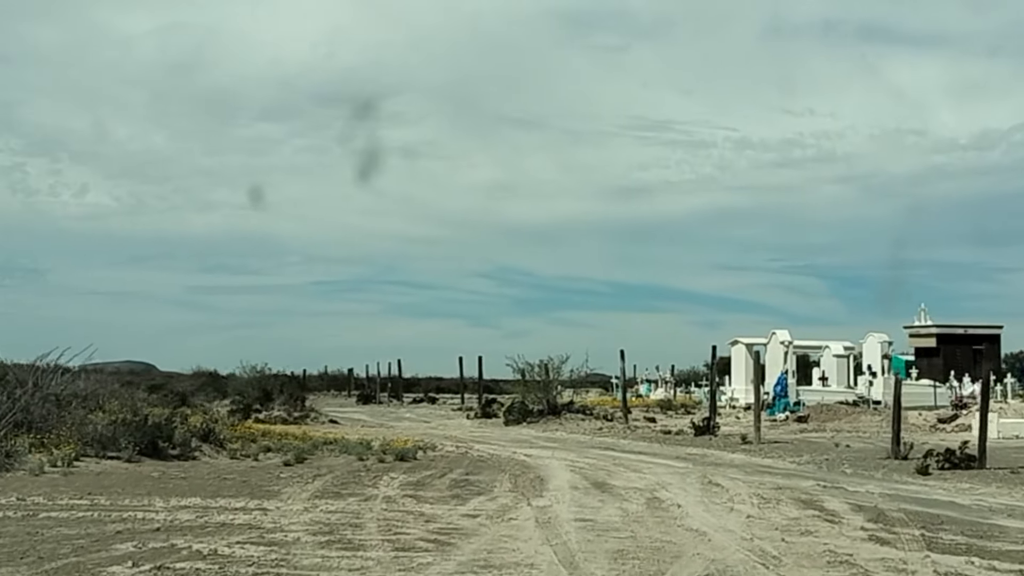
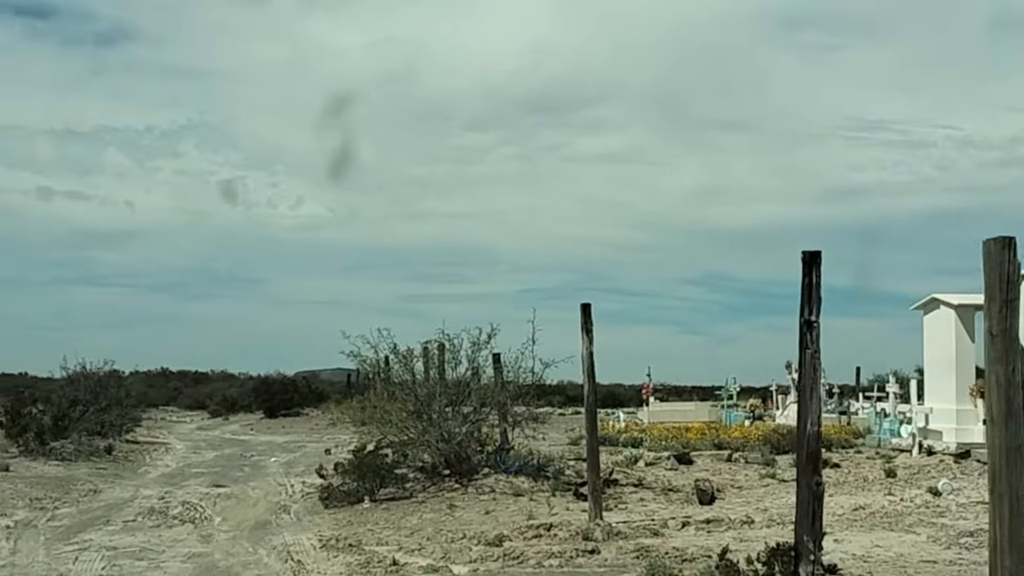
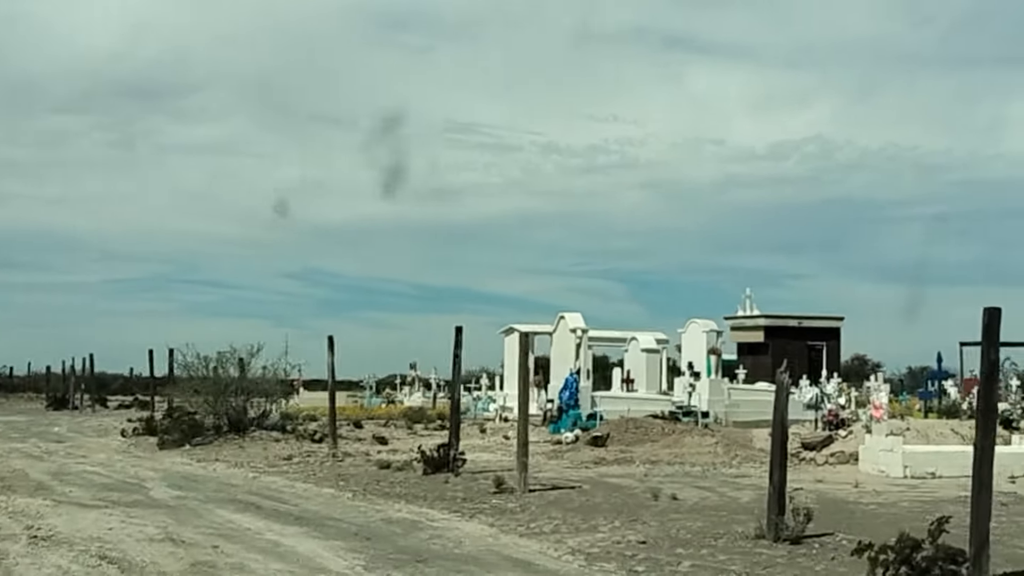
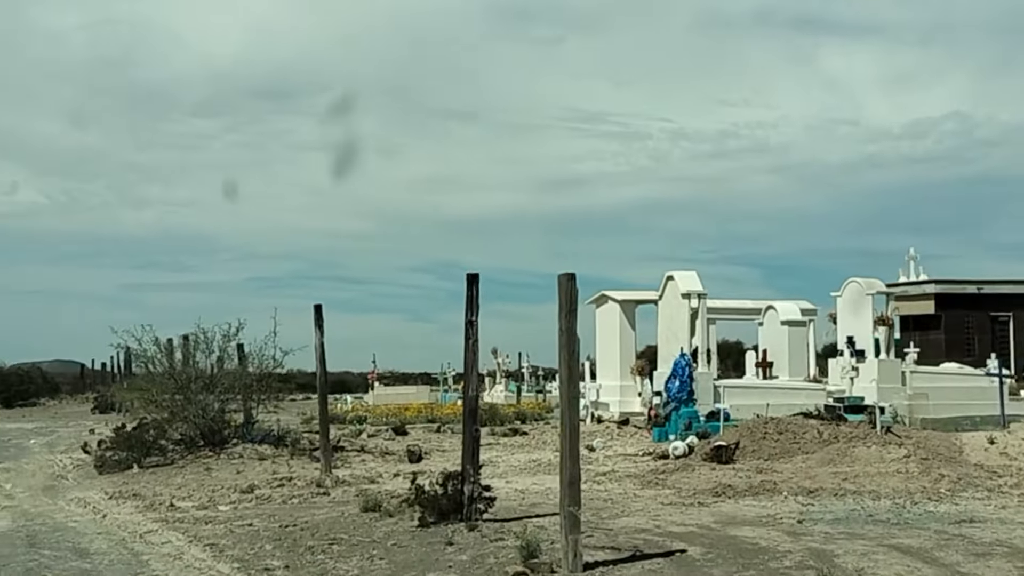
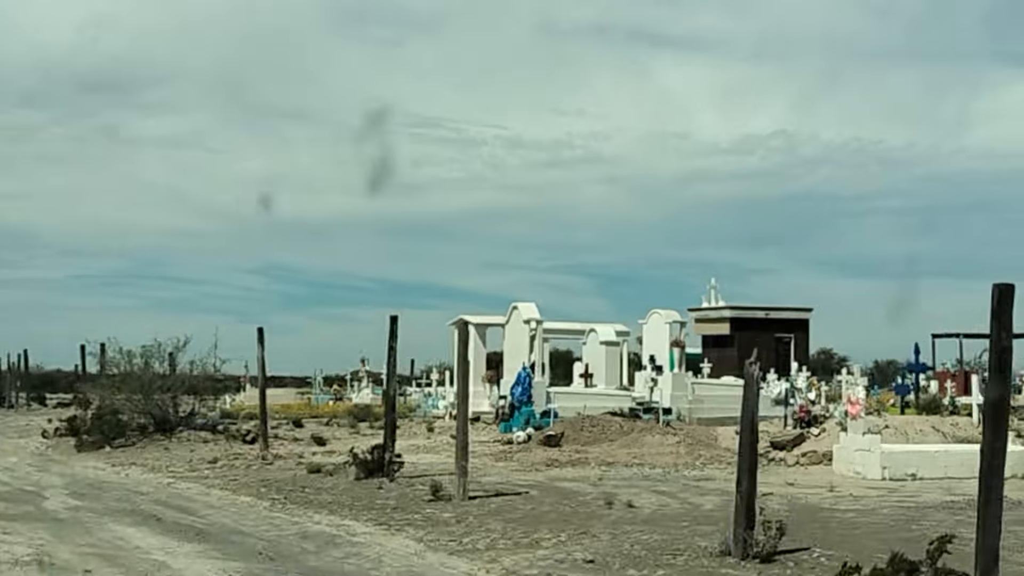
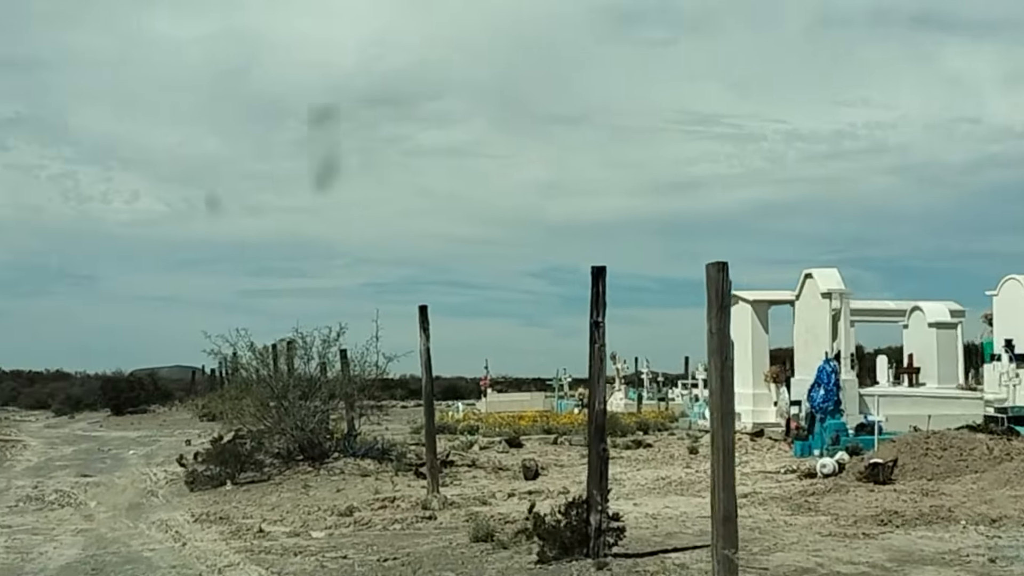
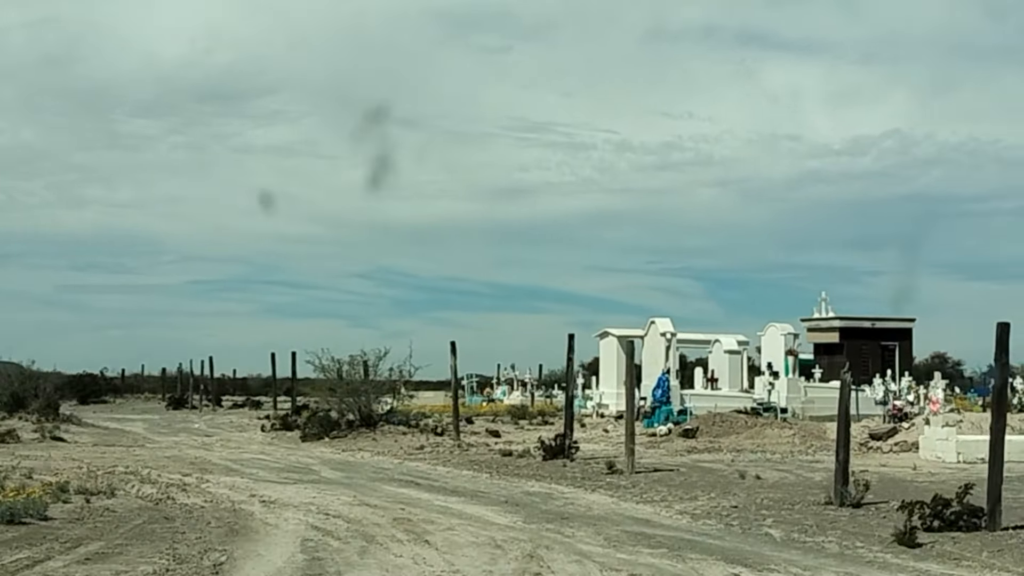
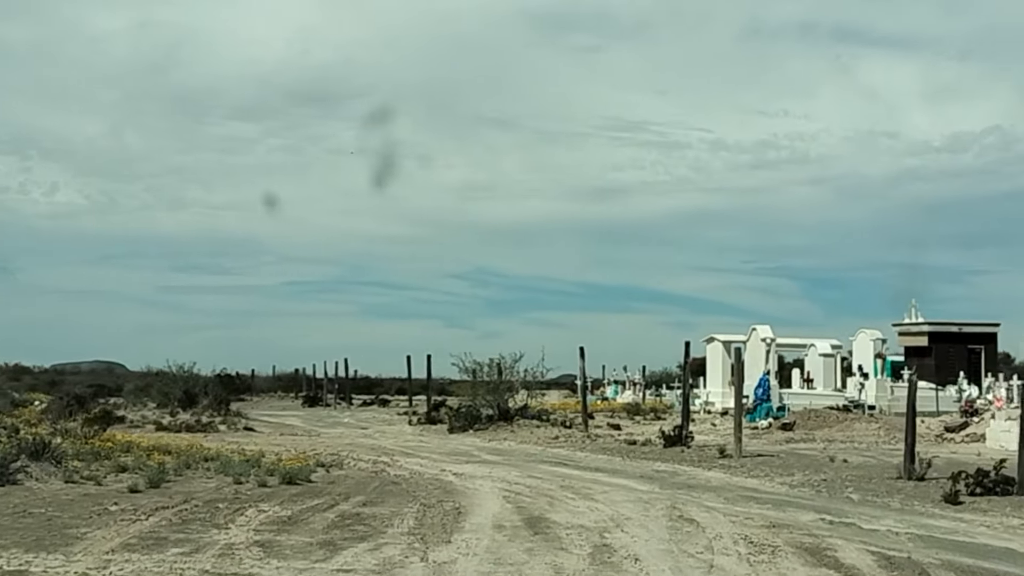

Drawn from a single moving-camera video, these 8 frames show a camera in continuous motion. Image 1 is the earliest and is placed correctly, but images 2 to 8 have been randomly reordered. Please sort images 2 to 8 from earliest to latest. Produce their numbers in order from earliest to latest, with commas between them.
8, 7, 3, 5, 4, 6, 2
